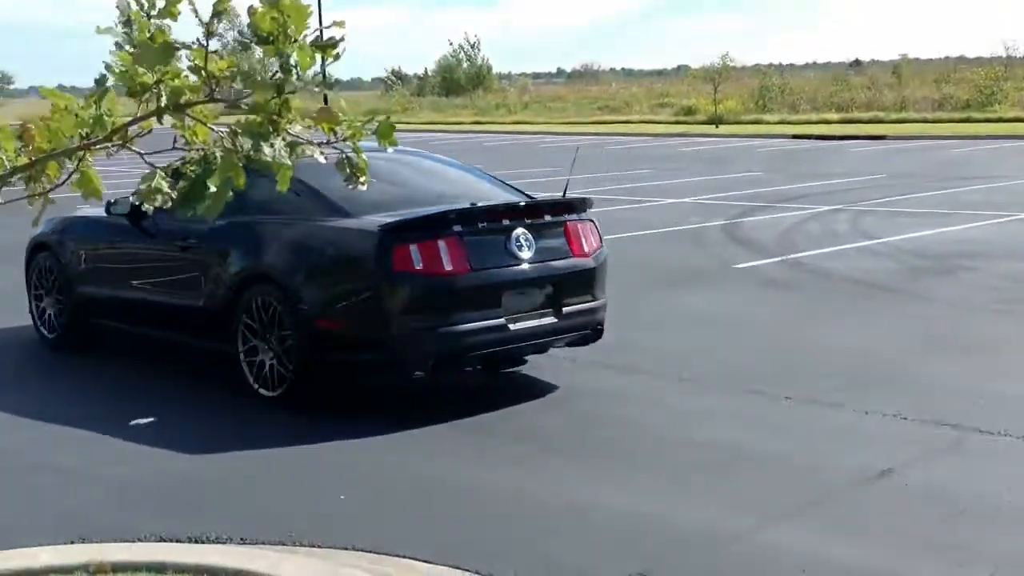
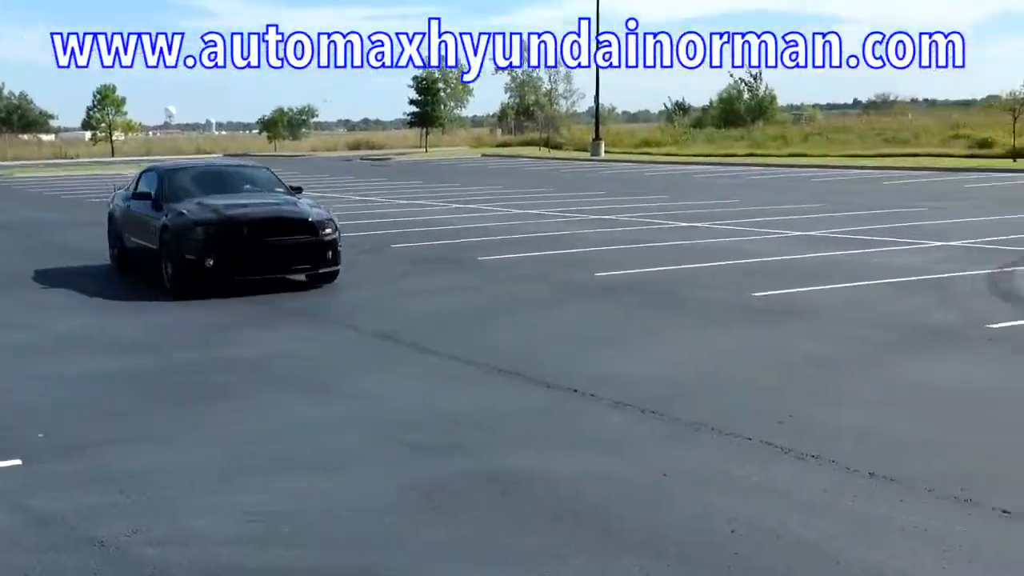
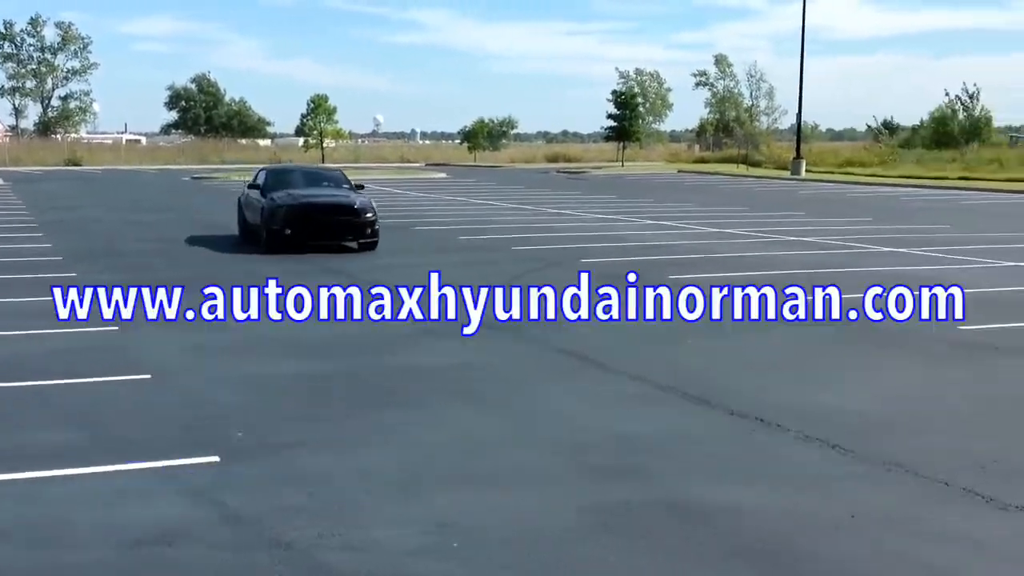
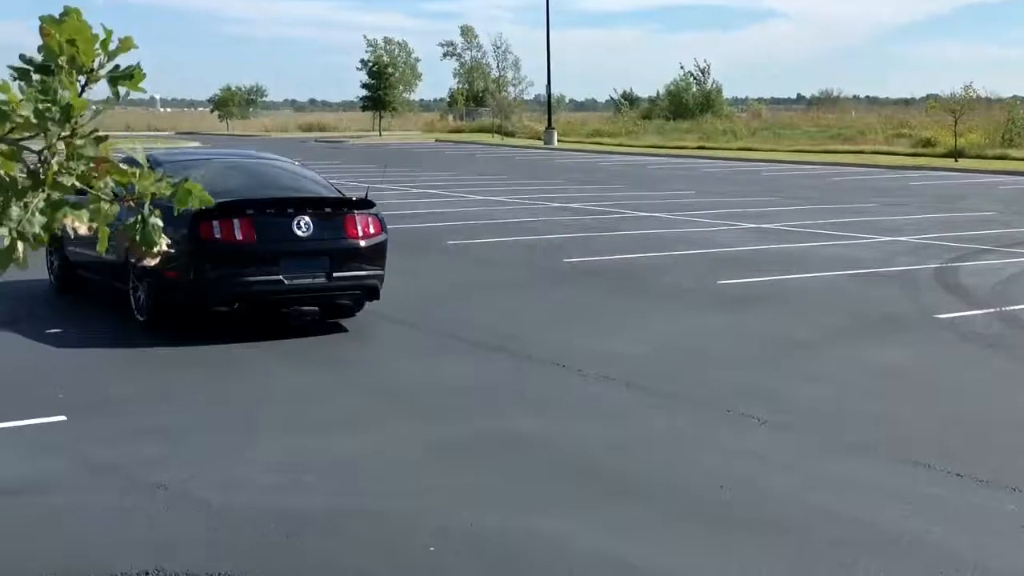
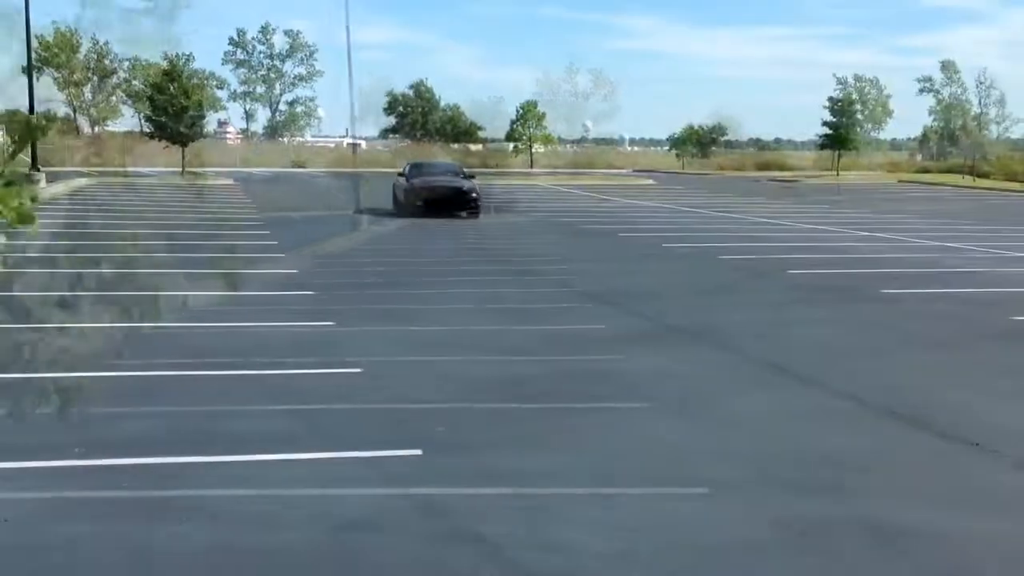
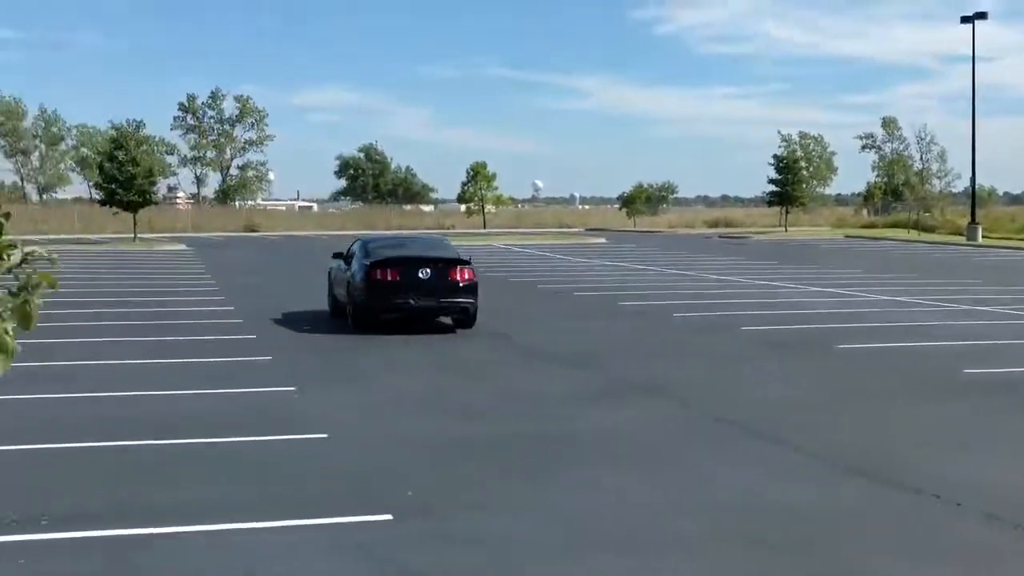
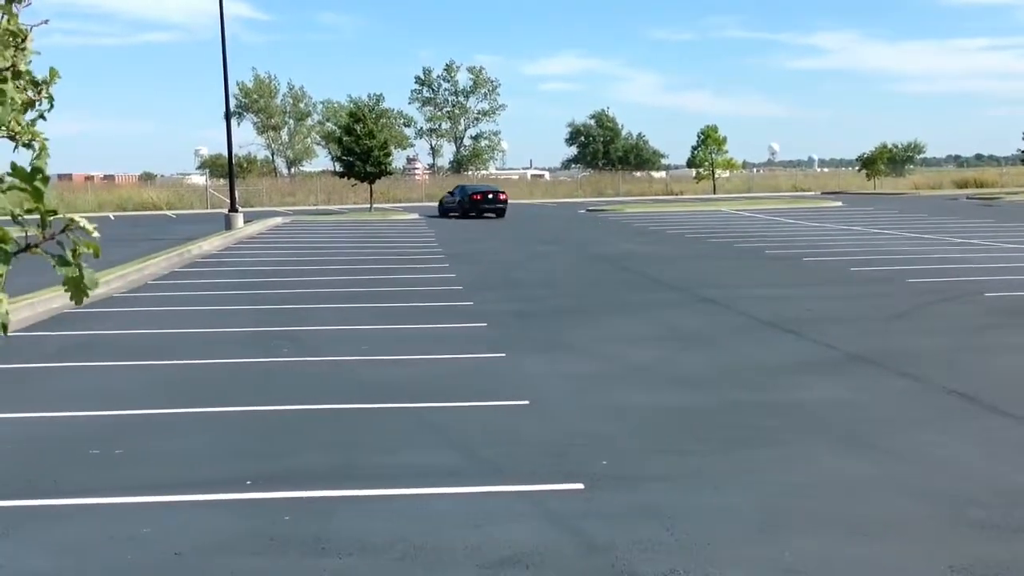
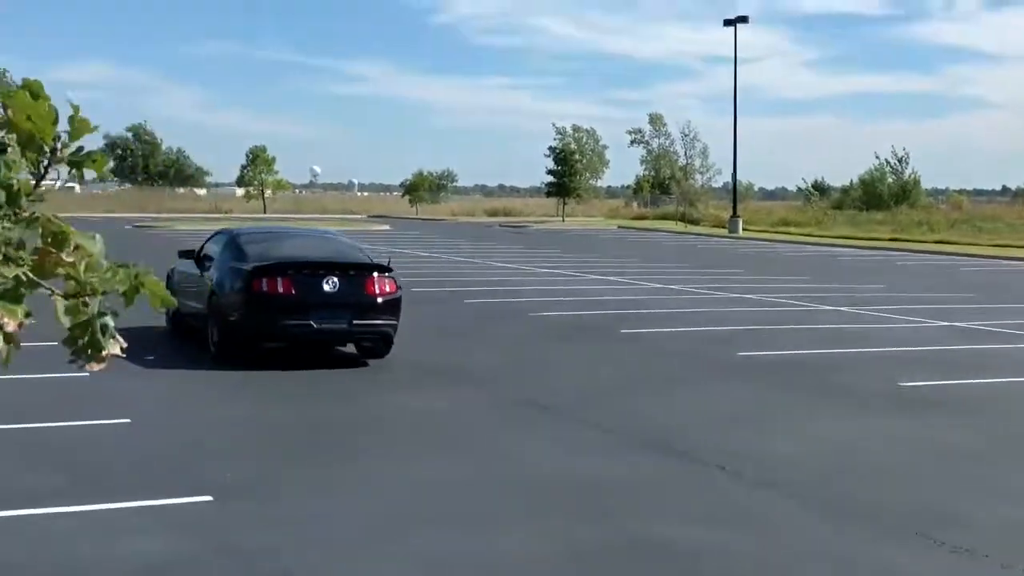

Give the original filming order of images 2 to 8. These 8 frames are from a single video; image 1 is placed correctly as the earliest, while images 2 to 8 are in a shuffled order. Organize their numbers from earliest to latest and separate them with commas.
4, 8, 6, 7, 5, 3, 2
